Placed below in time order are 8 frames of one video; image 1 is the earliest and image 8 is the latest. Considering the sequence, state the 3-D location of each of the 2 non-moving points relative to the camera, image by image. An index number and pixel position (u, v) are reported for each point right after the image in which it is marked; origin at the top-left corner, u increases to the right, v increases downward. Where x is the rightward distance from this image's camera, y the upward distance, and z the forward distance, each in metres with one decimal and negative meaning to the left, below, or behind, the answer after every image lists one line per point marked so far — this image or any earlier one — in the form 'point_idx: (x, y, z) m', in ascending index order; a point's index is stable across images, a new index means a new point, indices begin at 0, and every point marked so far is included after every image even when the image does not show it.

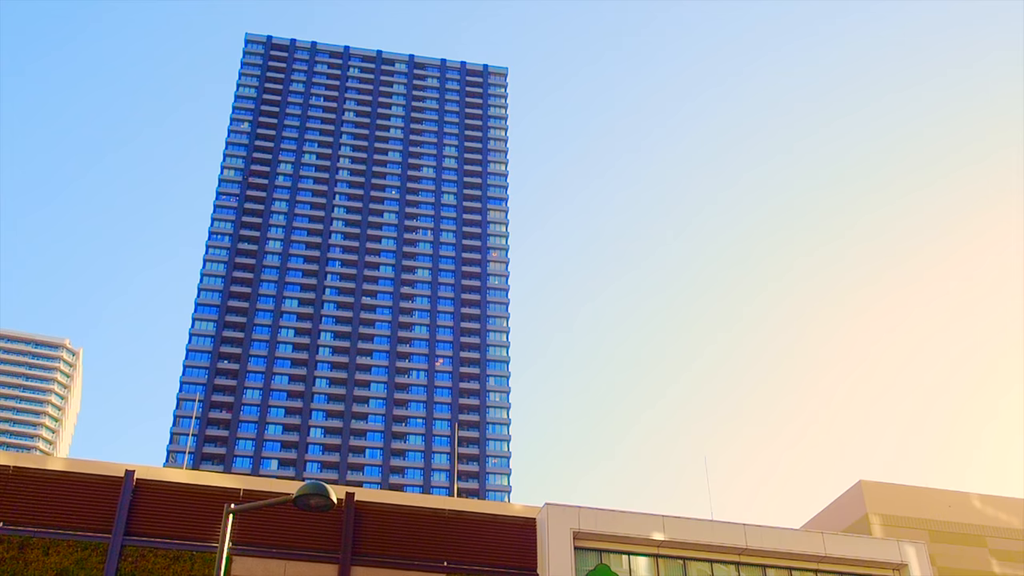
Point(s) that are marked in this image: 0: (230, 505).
0: (-6.3, -4.9, +19.6) m
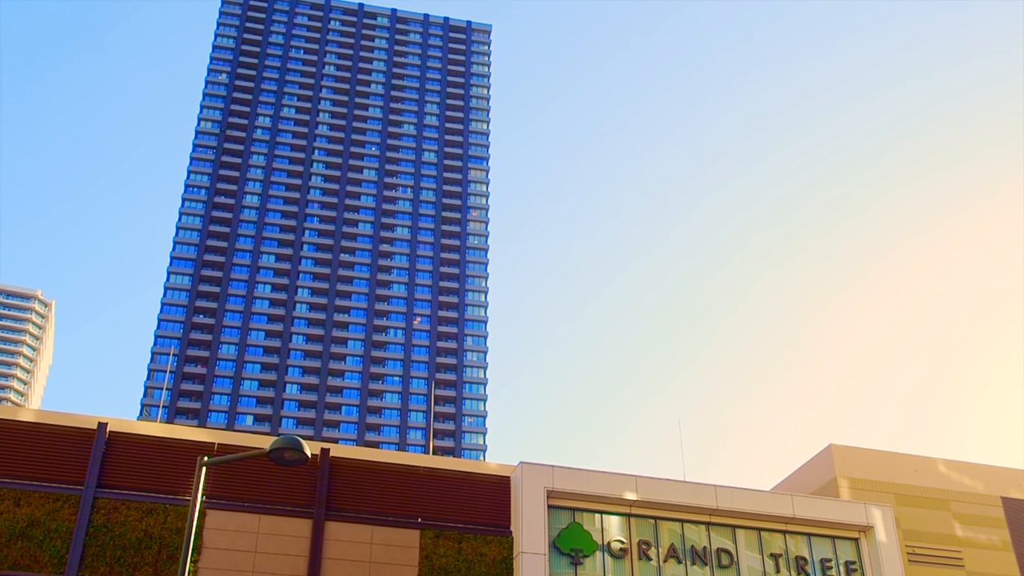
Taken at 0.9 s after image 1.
0: (-6.9, -3.8, +19.5) m
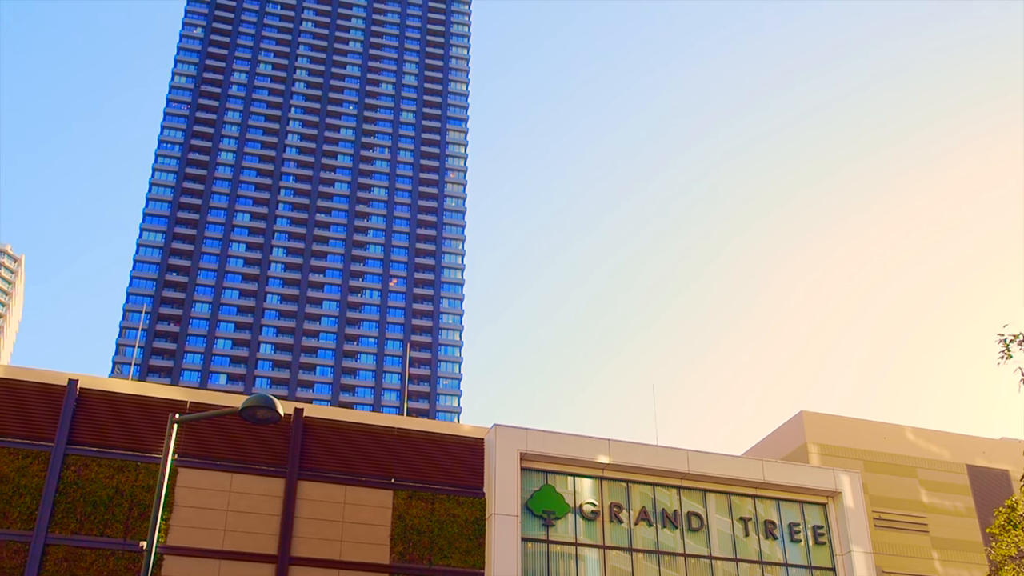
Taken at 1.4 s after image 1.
0: (-7.5, -2.9, +19.3) m
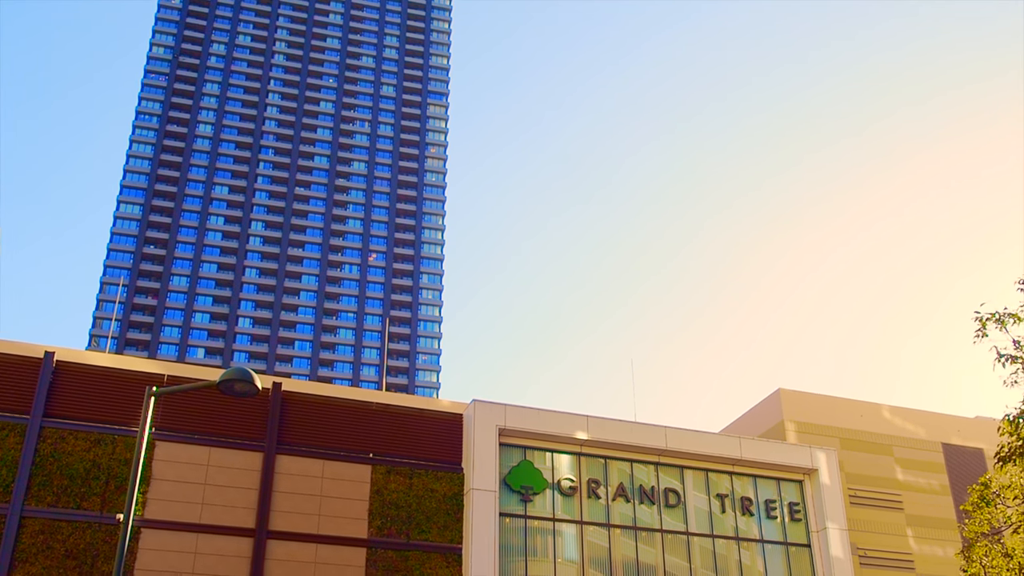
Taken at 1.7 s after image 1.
0: (-8.1, -2.3, +19.2) m
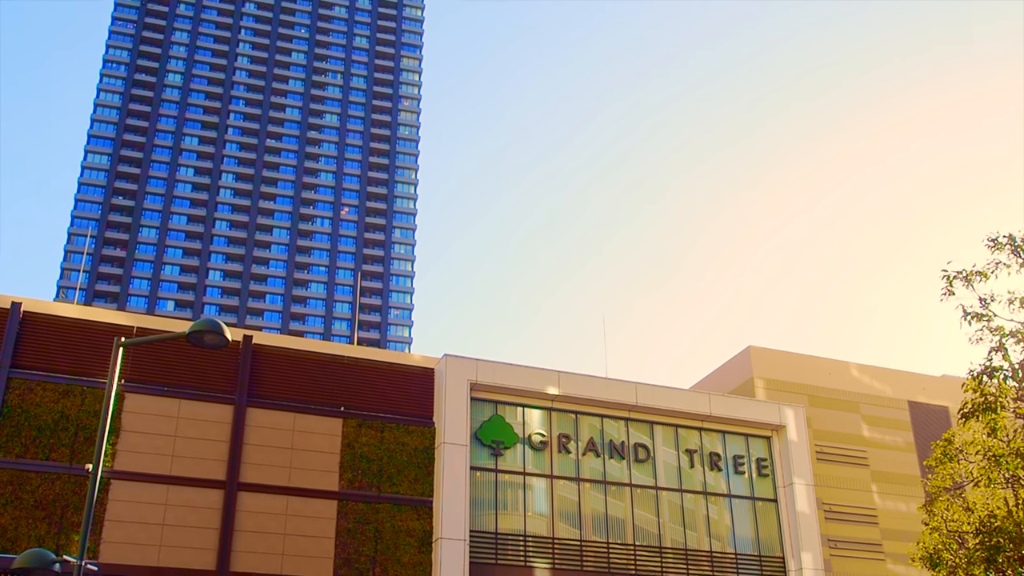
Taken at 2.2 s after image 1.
0: (-8.9, -1.0, +19.0) m
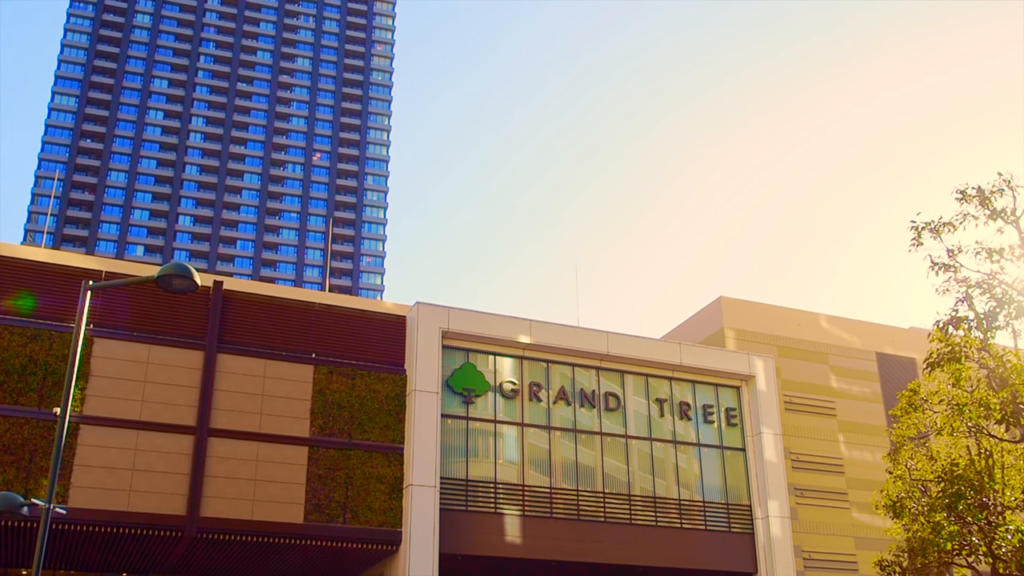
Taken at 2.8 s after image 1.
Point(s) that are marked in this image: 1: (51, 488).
0: (-9.6, +0.4, +18.7) m
1: (-9.0, -4.0, +17.0) m
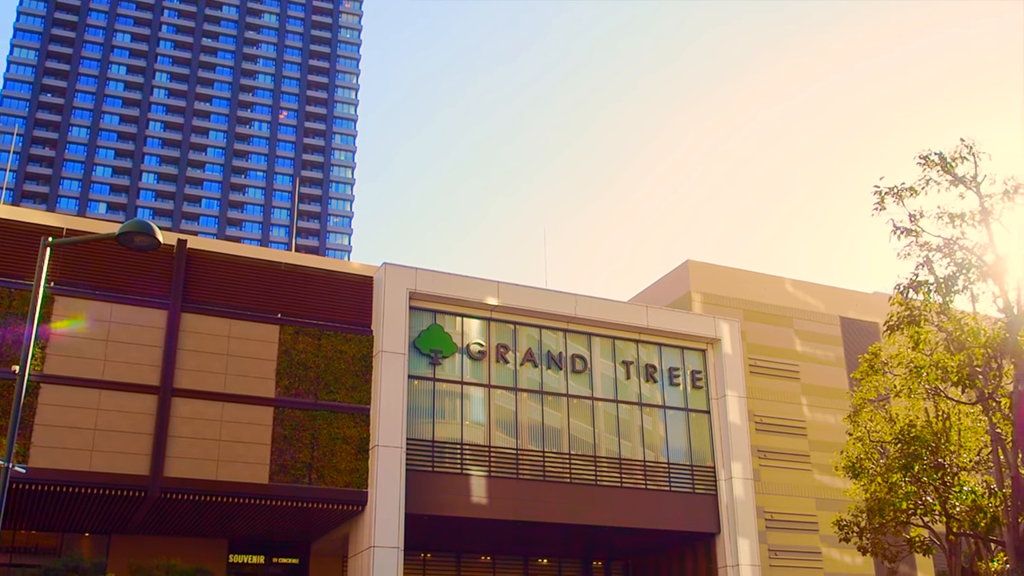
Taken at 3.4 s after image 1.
0: (-10.4, +1.5, +18.4) m
1: (-9.8, -3.0, +16.8) m
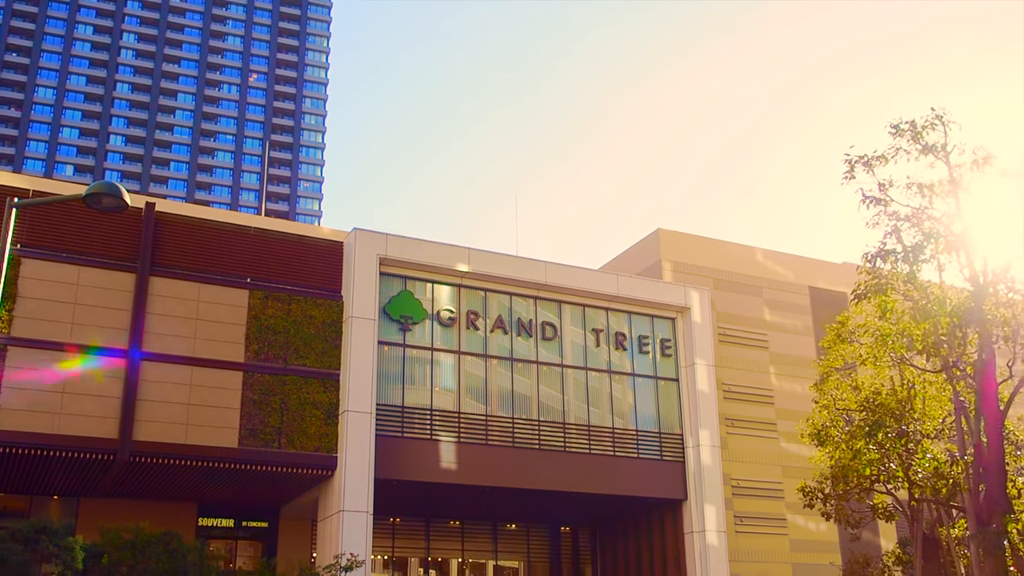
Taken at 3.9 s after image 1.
0: (-11.3, +2.4, +18.1) m
1: (-10.7, -2.1, +16.7) m
